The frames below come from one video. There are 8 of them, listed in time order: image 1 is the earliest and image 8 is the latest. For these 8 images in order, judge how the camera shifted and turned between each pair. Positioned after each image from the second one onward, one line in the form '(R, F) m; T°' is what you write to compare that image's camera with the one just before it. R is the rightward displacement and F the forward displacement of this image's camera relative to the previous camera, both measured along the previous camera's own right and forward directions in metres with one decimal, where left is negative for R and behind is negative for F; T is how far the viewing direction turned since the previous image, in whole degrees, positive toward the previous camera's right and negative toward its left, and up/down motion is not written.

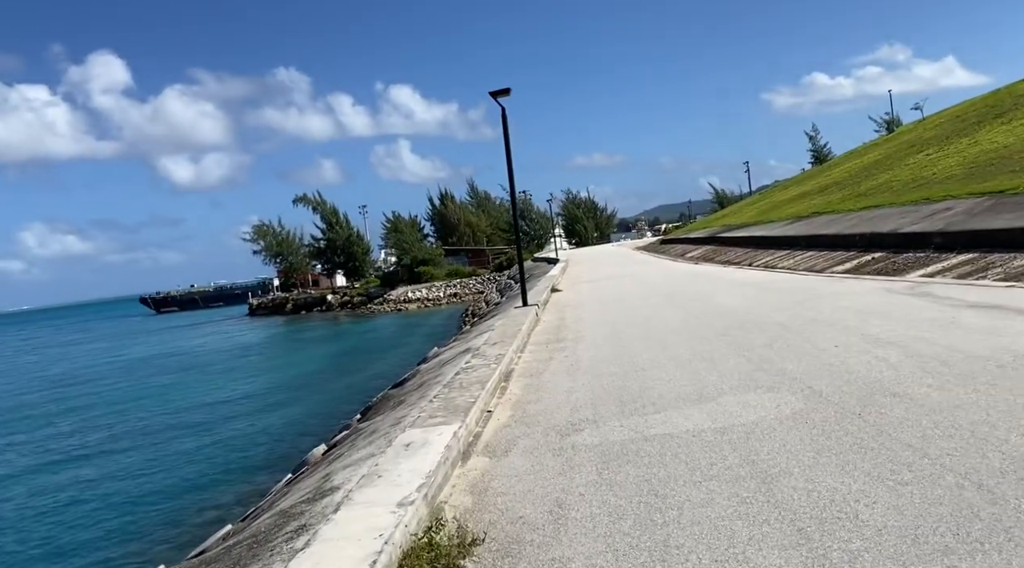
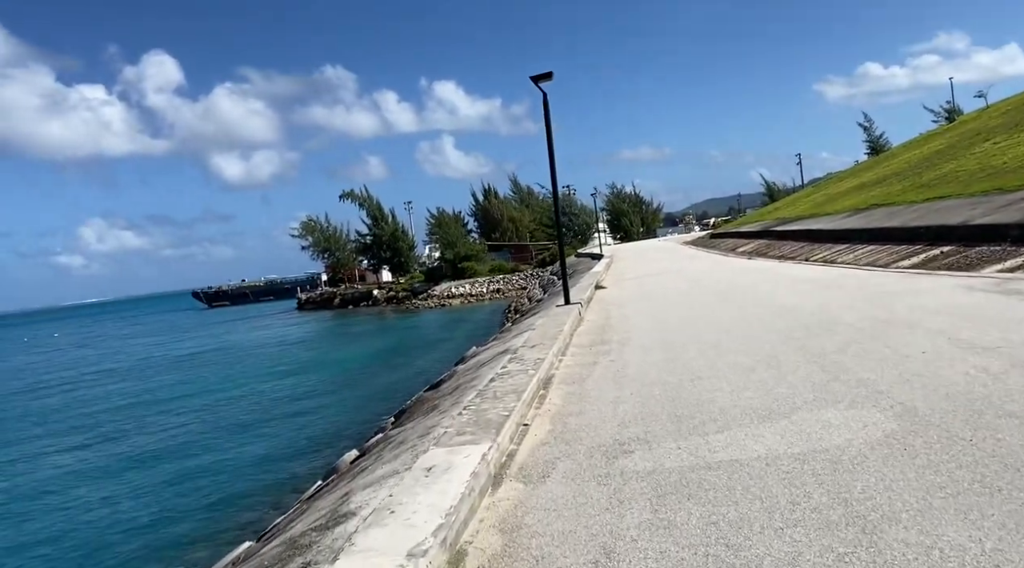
(0.0, +0.7) m; -3°
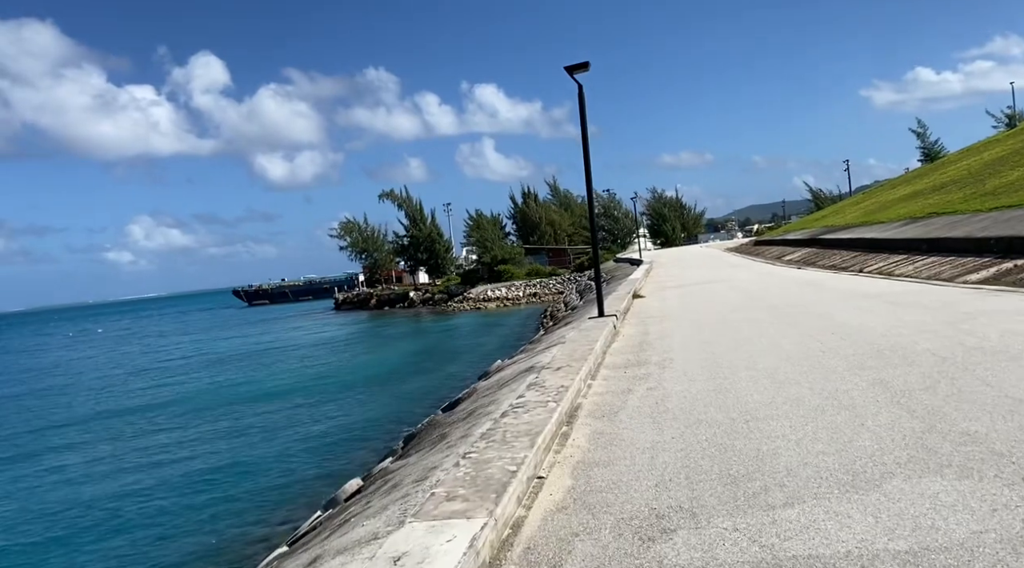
(+0.1, +1.1) m; -3°
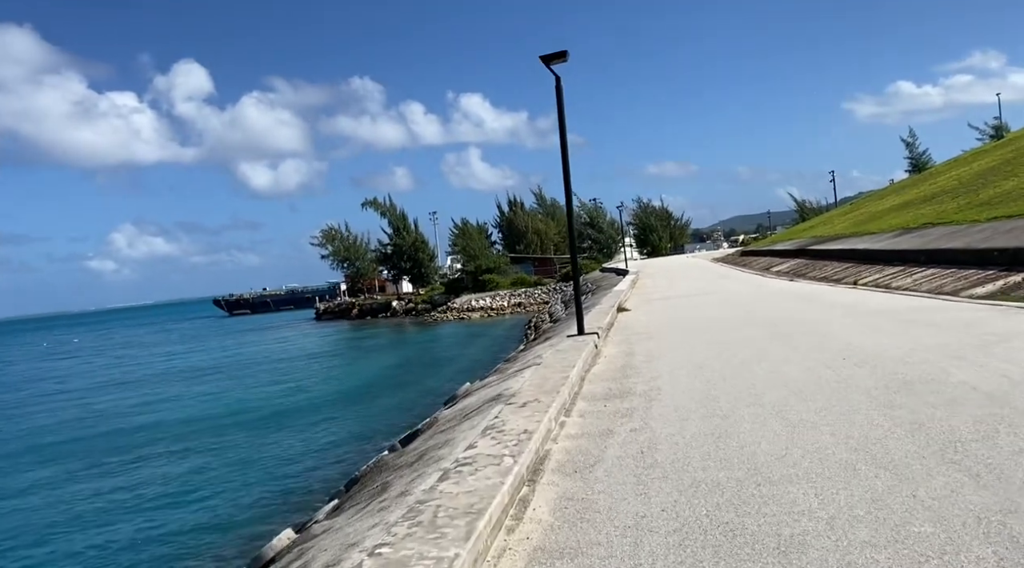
(+0.2, +1.3) m; +1°
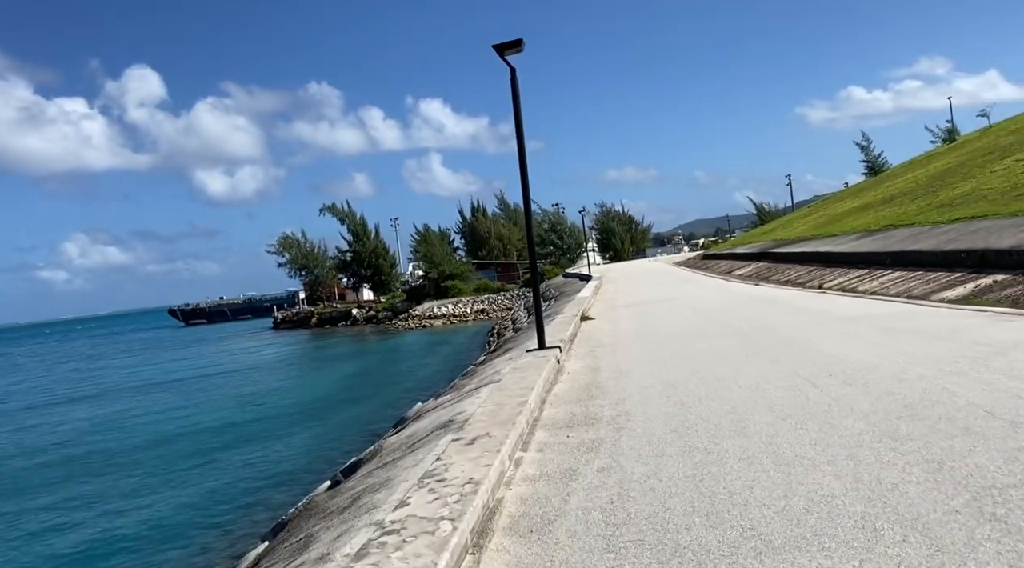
(+0.1, +0.9) m; +3°
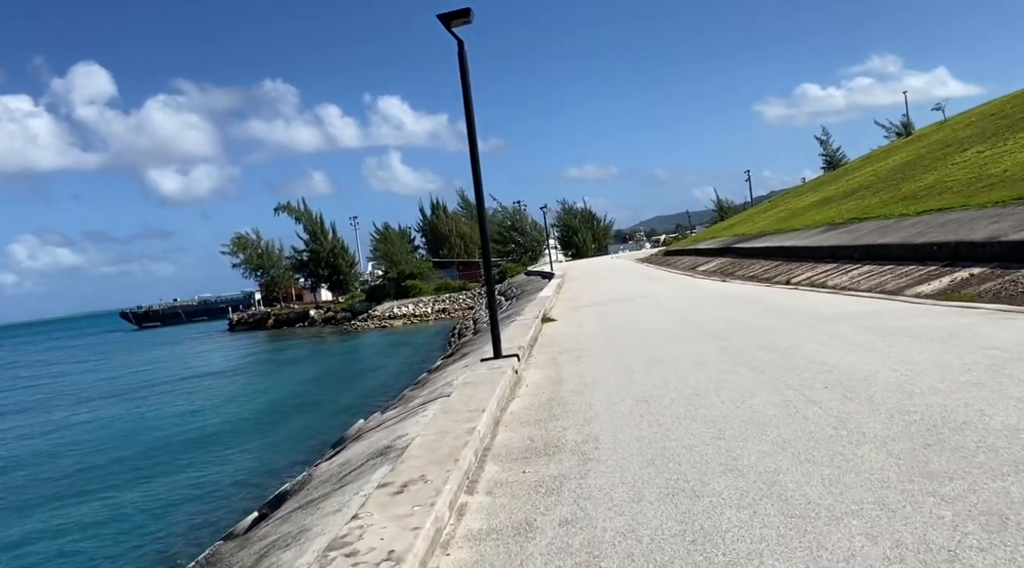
(+0.1, +1.1) m; +3°
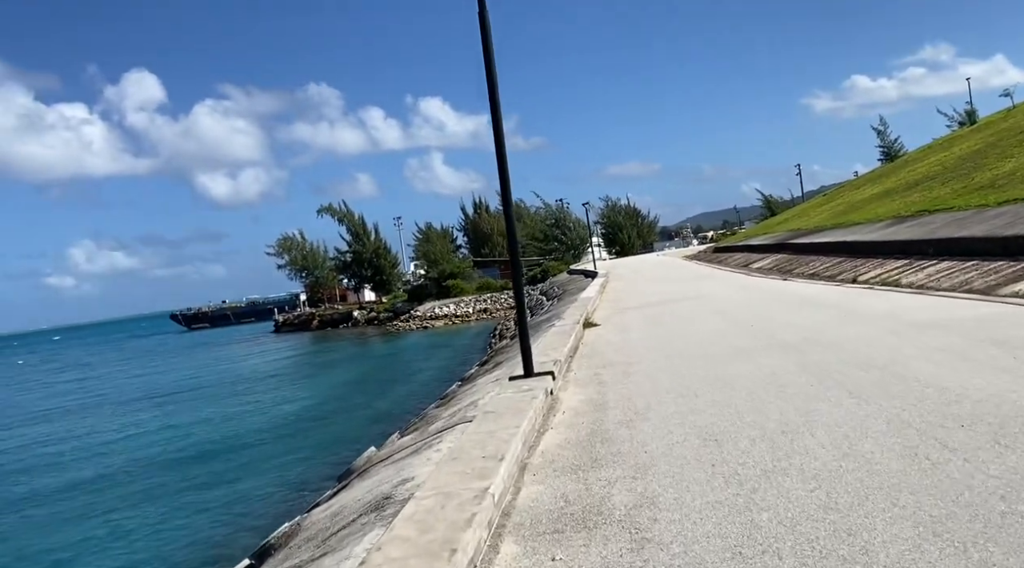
(+0.1, +1.5) m; -3°
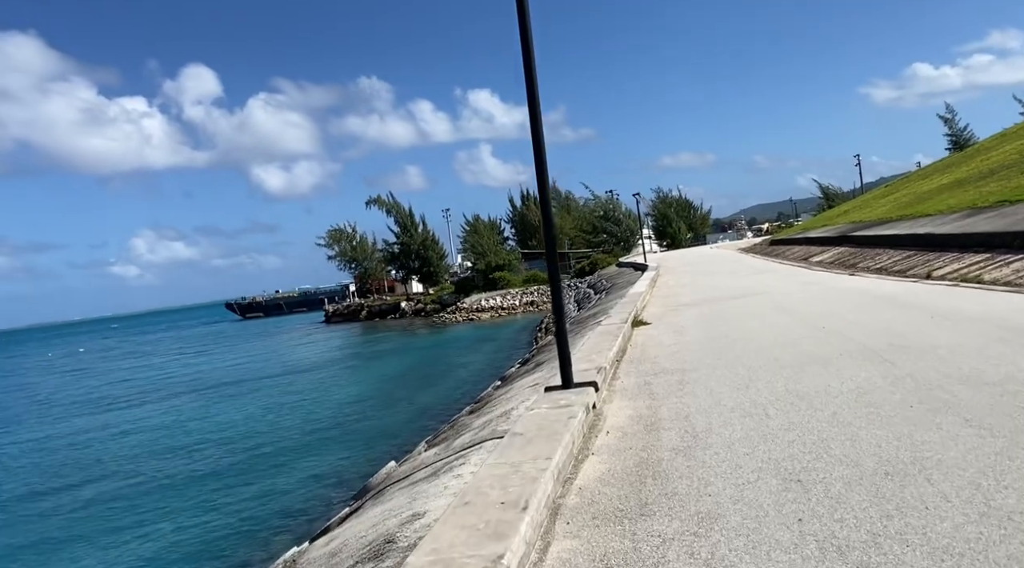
(+0.1, +1.1) m; -4°
